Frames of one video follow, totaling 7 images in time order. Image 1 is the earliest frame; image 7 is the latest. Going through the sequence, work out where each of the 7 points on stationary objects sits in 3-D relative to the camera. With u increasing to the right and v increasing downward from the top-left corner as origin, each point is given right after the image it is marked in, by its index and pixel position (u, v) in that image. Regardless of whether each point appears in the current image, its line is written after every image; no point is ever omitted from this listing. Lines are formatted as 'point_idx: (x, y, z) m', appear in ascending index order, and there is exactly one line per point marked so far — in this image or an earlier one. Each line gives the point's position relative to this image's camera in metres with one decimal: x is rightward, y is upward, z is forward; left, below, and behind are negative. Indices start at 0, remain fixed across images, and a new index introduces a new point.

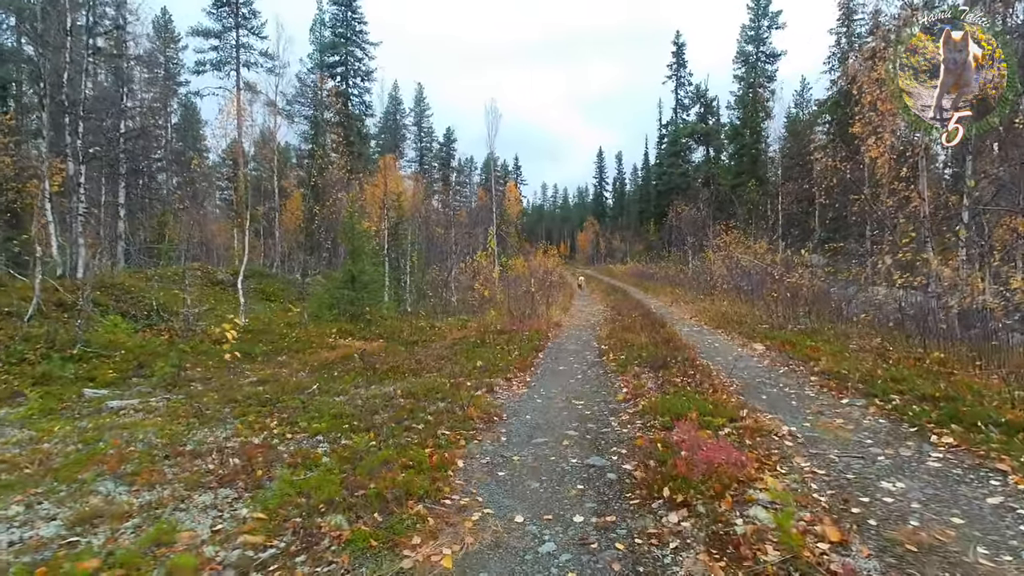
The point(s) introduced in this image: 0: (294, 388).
0: (-3.9, -1.8, +10.1) m
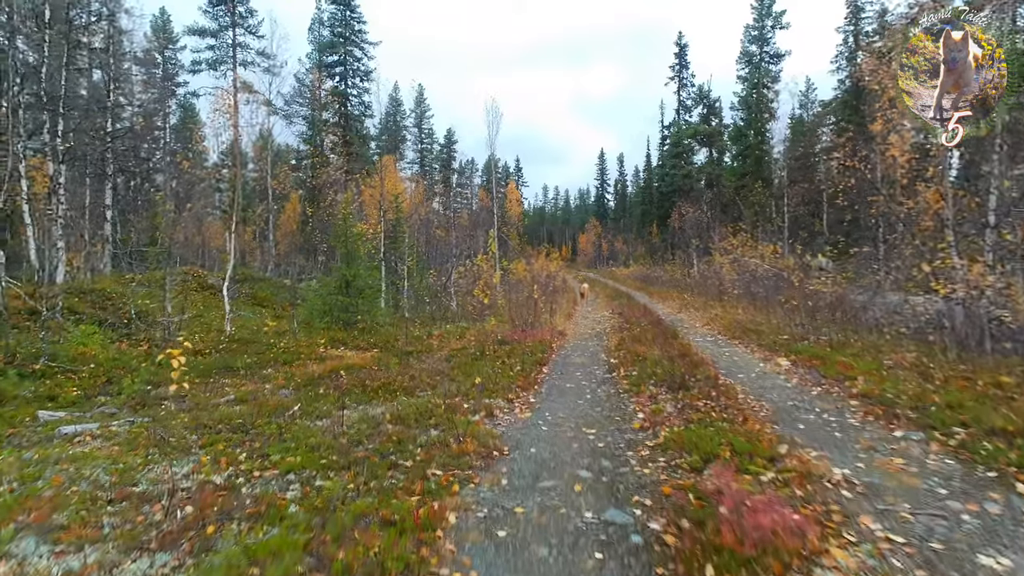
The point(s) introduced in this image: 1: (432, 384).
0: (-3.9, -2.0, +9.2) m
1: (-1.5, -1.8, +10.3) m
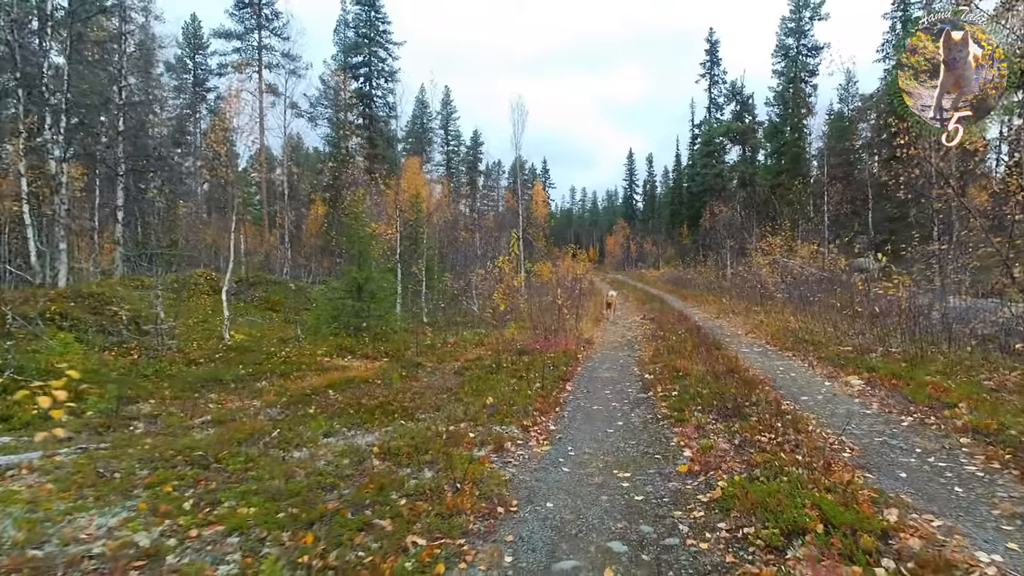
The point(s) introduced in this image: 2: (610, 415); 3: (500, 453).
0: (-3.7, -2.1, +7.8) m
1: (-1.2, -1.8, +8.9) m
2: (+1.4, -1.8, +8.3) m
3: (-0.1, -2.0, +6.7) m
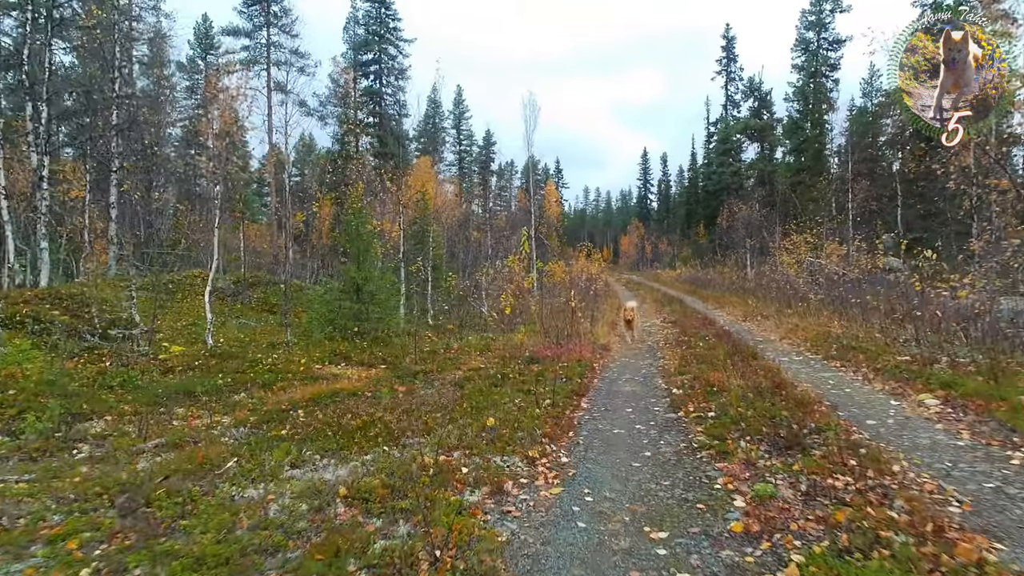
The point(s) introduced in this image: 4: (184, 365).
0: (-3.6, -2.1, +6.5) m
1: (-1.1, -1.8, +7.5) m
2: (+1.5, -1.9, +6.9) m
3: (-0.1, -2.0, +5.3) m
4: (-7.0, -1.7, +12.2) m
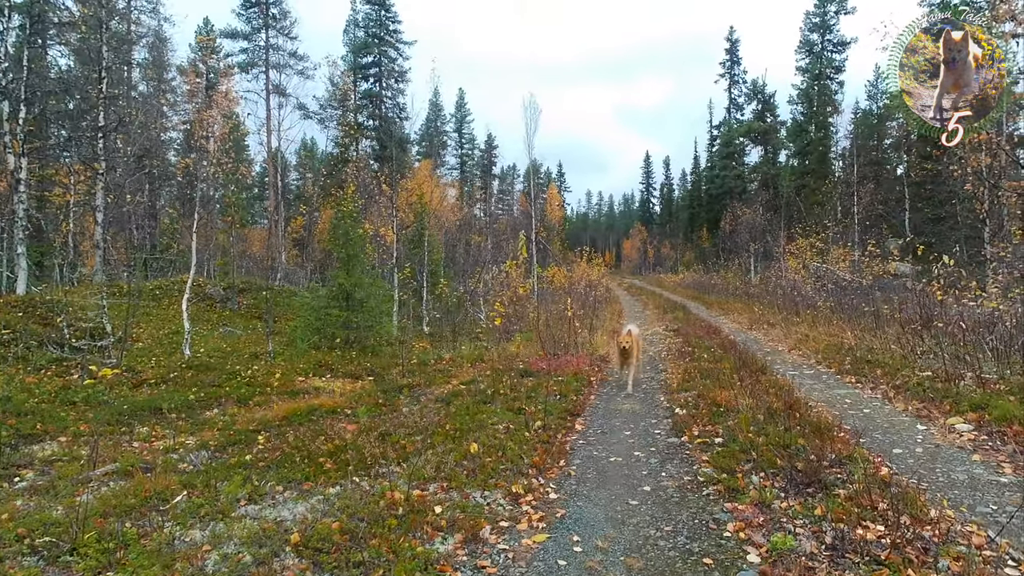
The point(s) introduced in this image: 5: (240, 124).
0: (-3.8, -2.2, +5.8) m
1: (-1.3, -2.0, +6.8) m
2: (+1.3, -2.0, +6.1) m
3: (-0.3, -2.1, +4.6) m
4: (-7.2, -1.8, +11.6) m
5: (-8.0, +4.8, +16.8) m
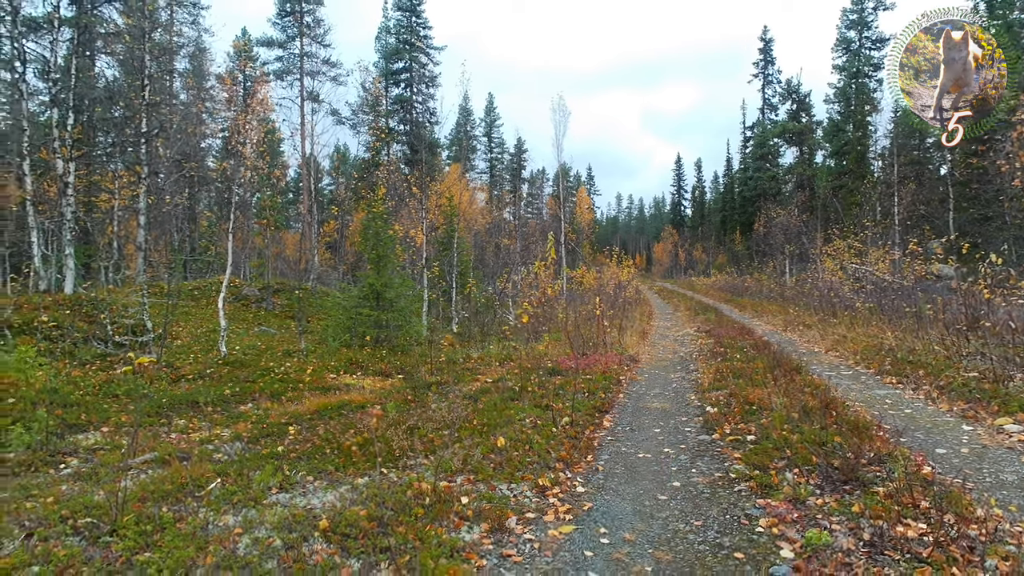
0: (-3.5, -2.1, +6.0) m
1: (-1.0, -1.9, +6.8) m
2: (+1.6, -1.9, +6.0) m
3: (-0.1, -2.0, +4.6) m
4: (-6.6, -1.8, +11.9) m
5: (-7.1, +4.8, +17.2) m
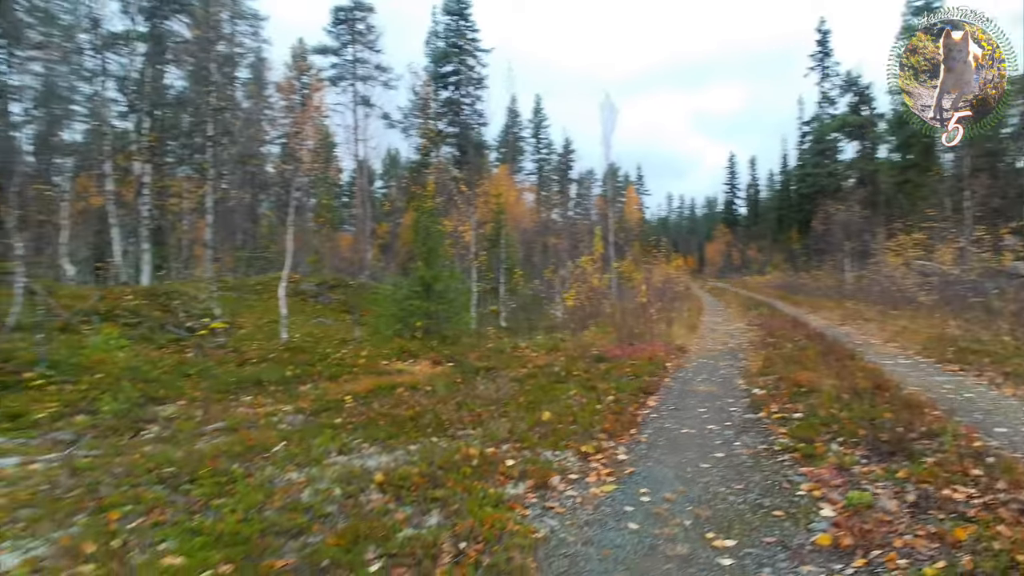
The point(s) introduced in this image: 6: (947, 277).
0: (-3.0, -1.9, +6.5) m
1: (-0.4, -1.6, +7.1) m
2: (+2.1, -1.7, +6.1) m
3: (+0.3, -1.7, +4.8) m
4: (-5.6, -1.5, +12.6) m
5: (-5.7, +5.0, +18.0) m
6: (+12.2, +0.3, +16.1) m
